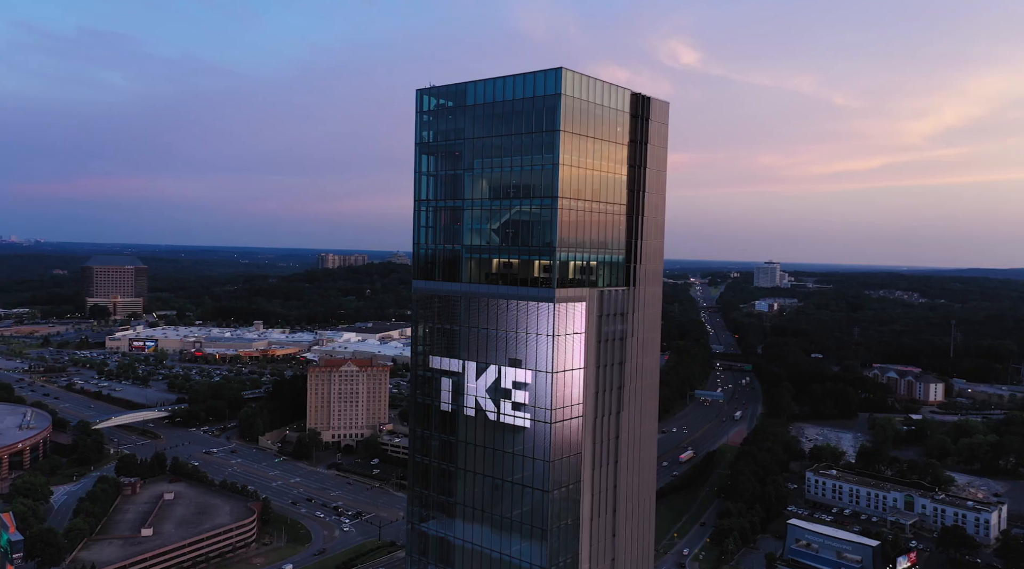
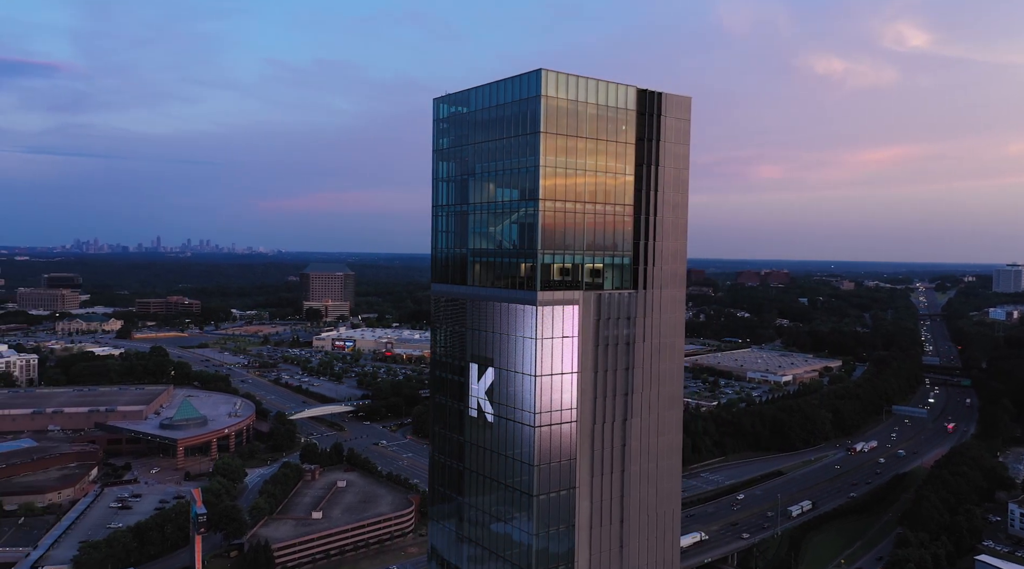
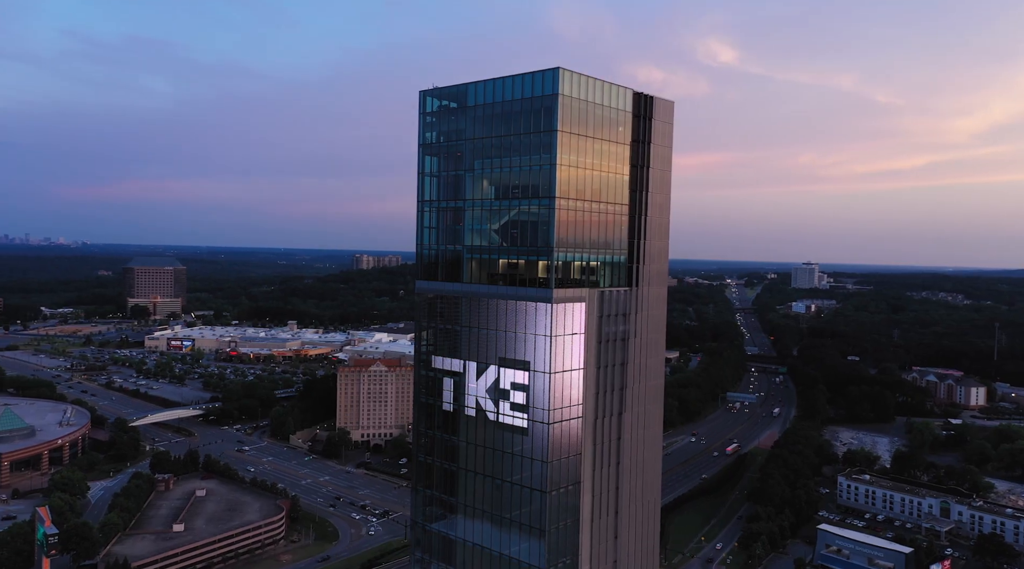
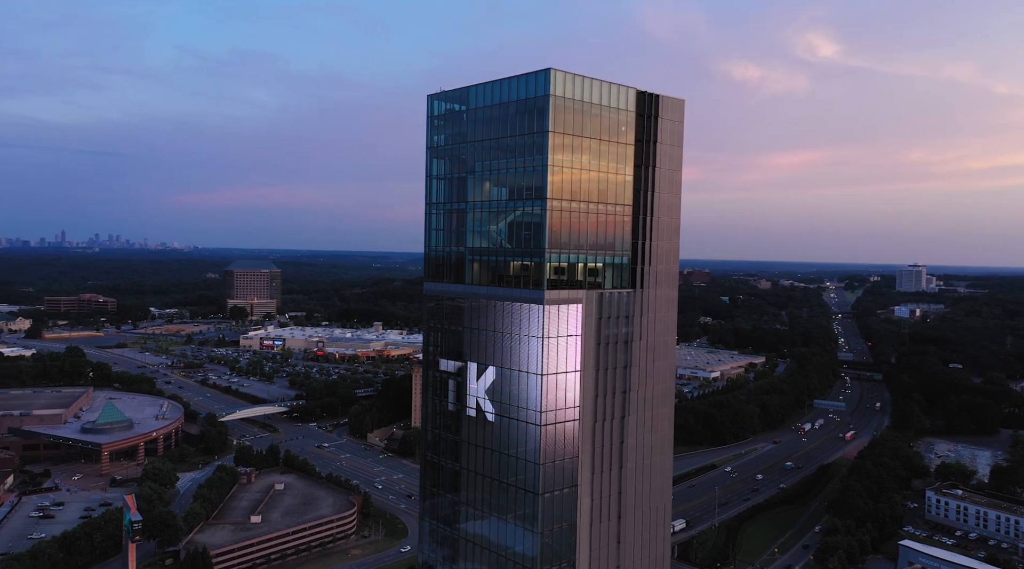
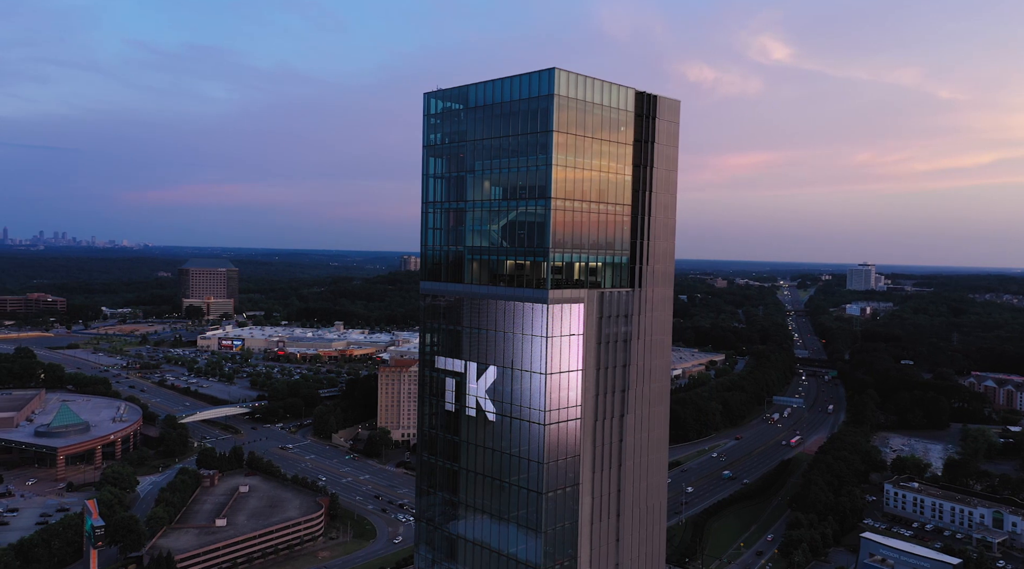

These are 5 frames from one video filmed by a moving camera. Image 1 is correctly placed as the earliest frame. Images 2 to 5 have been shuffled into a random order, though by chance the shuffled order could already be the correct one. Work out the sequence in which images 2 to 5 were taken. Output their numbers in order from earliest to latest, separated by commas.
3, 5, 4, 2
